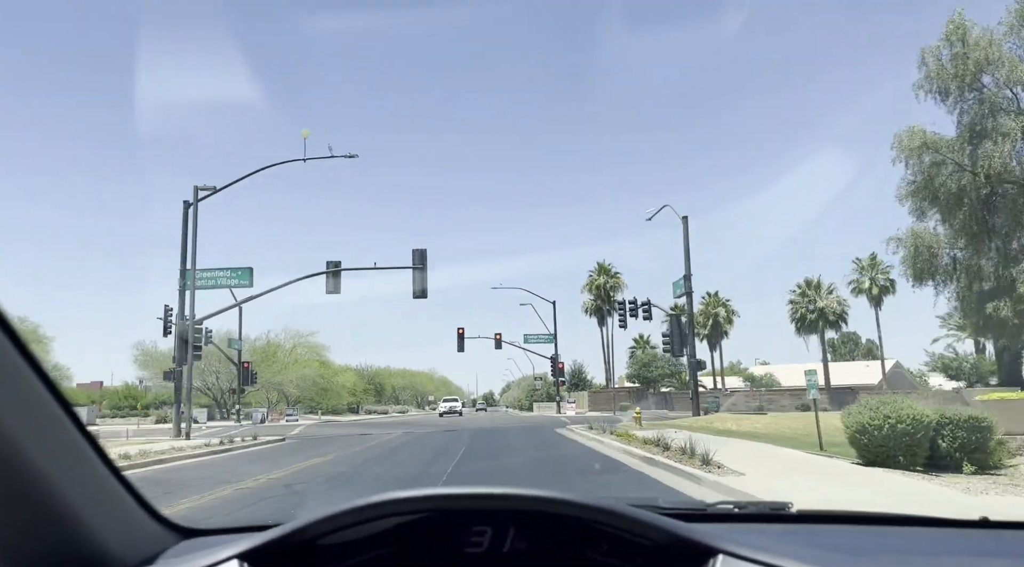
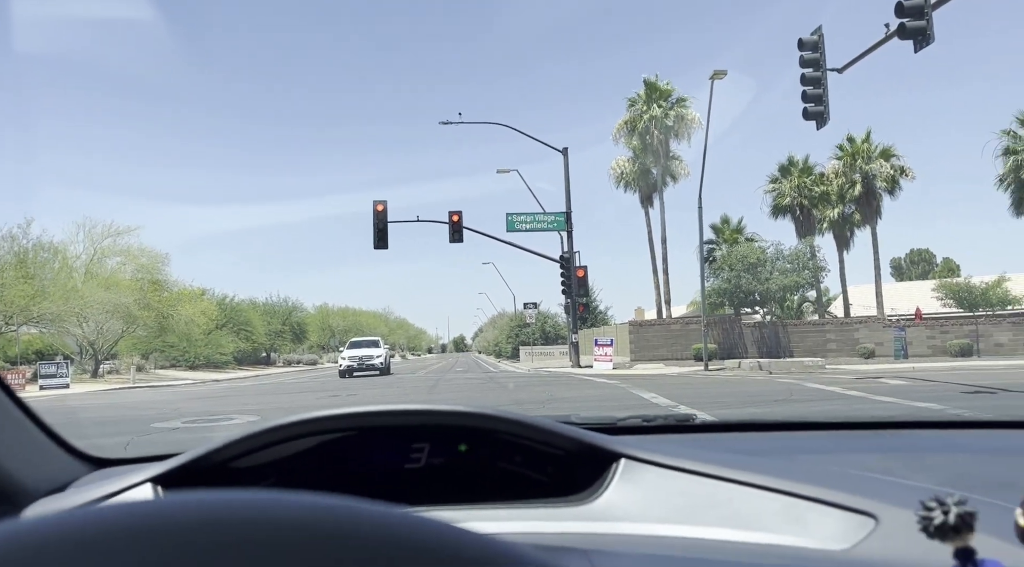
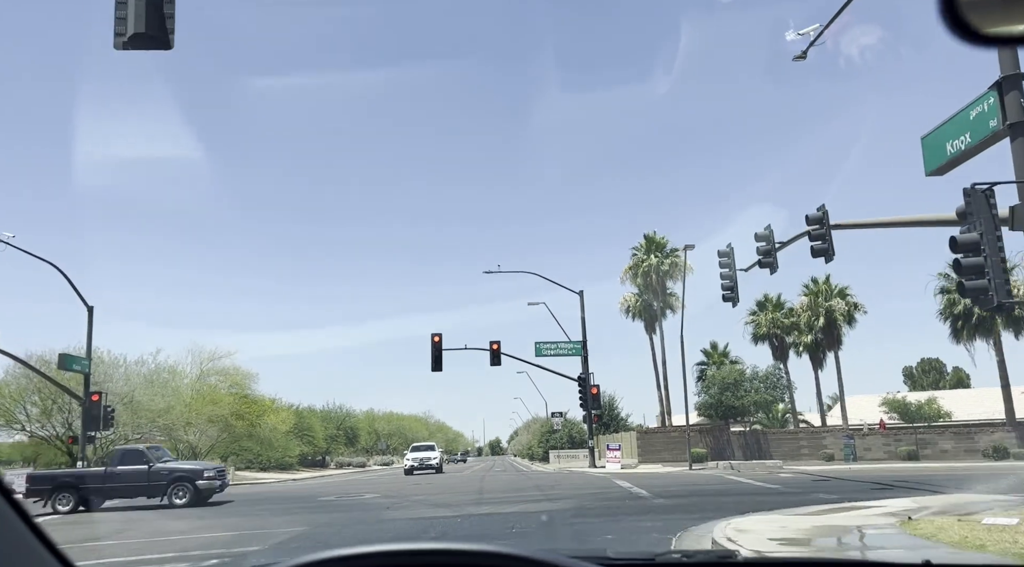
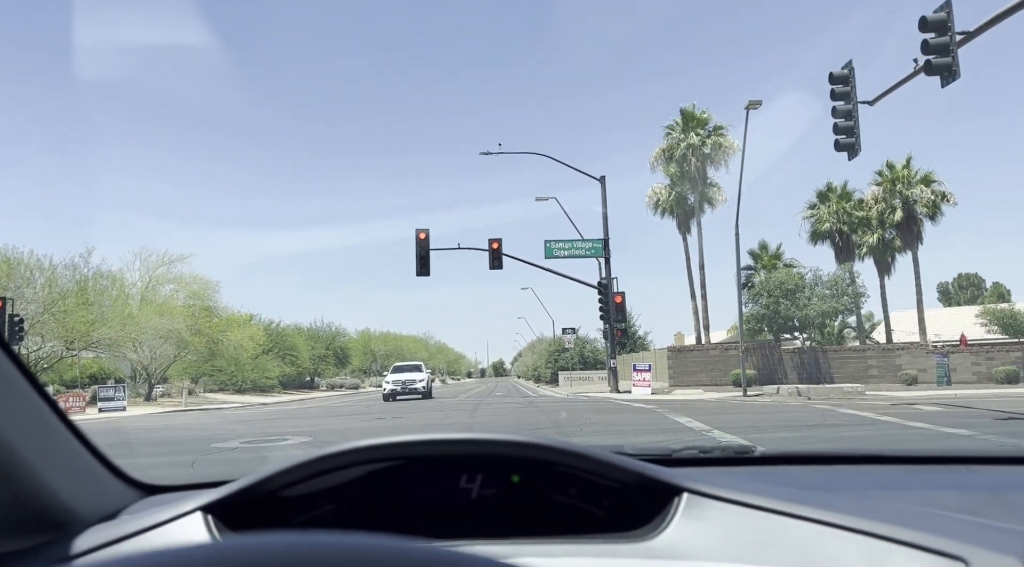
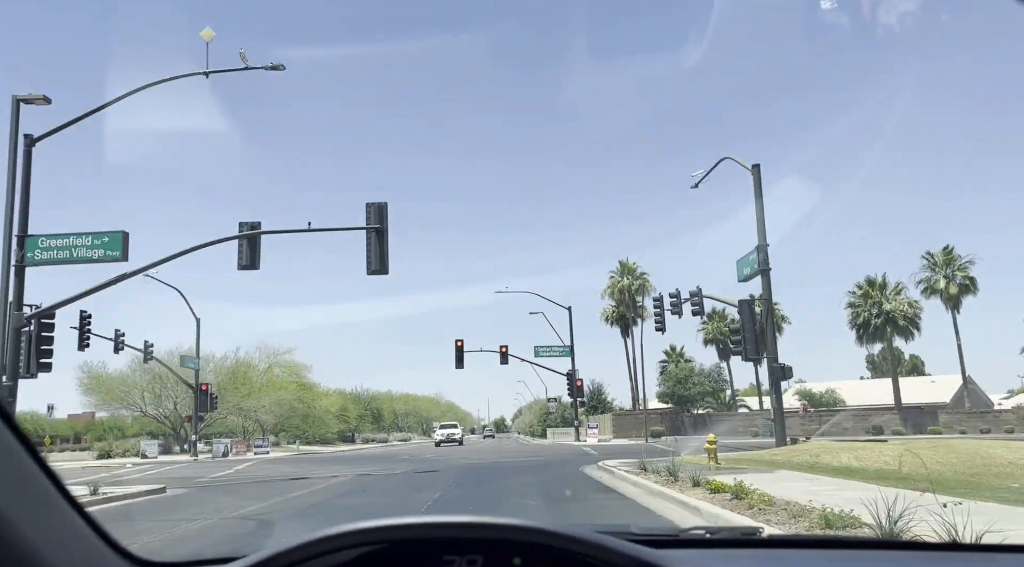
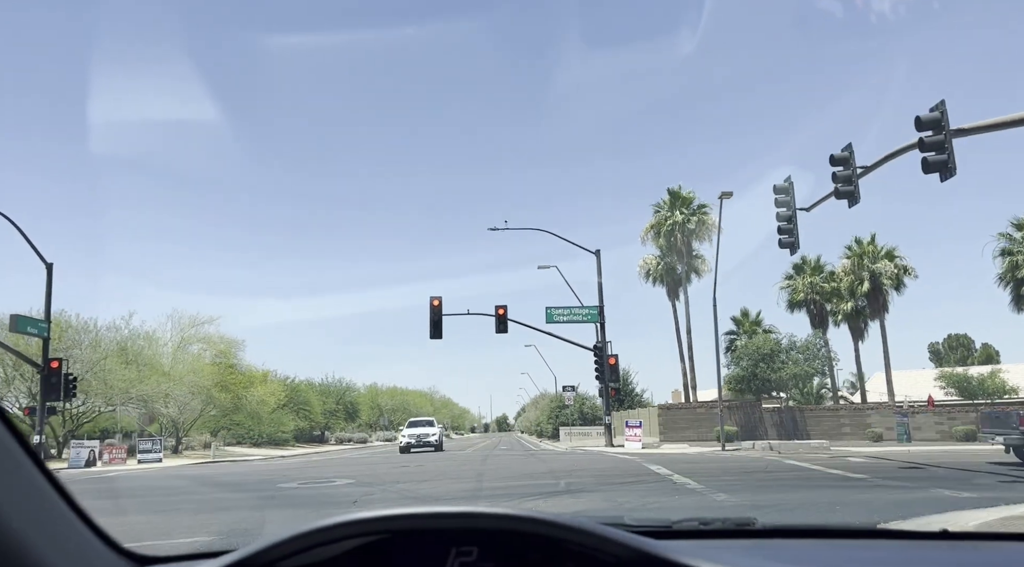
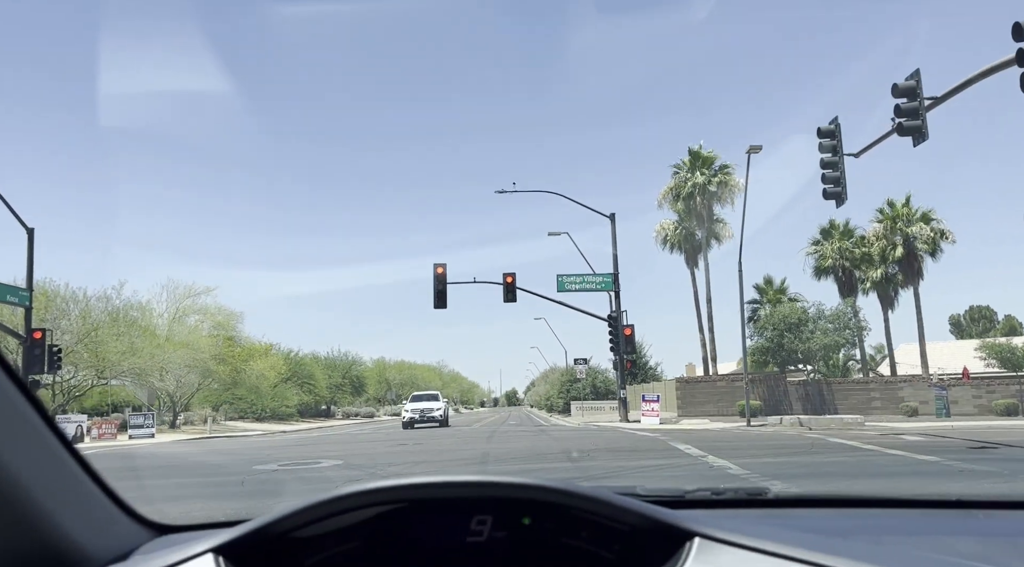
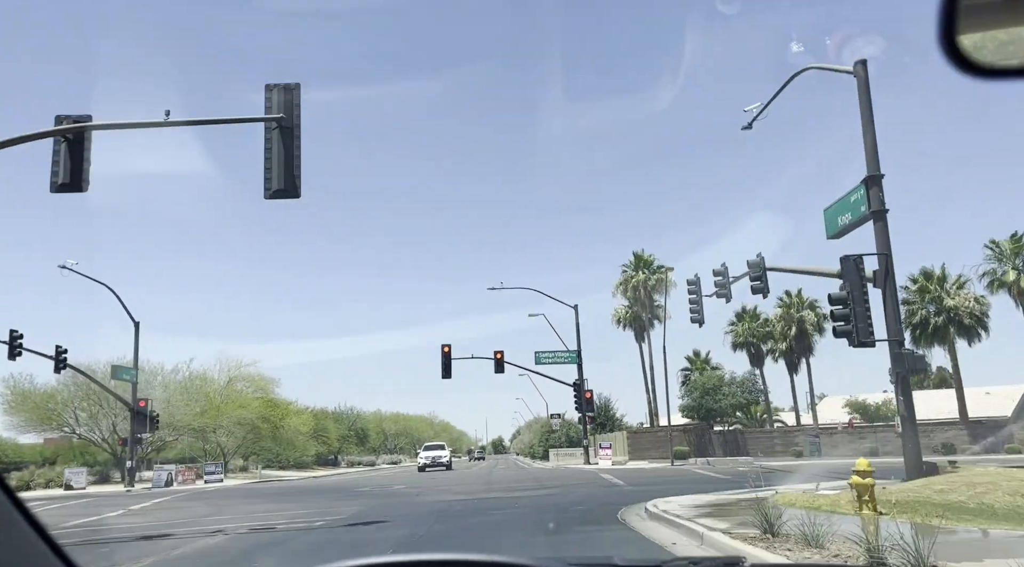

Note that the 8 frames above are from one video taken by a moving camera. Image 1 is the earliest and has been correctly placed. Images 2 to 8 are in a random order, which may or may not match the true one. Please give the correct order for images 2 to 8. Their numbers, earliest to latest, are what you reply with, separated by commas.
5, 8, 3, 6, 7, 4, 2
